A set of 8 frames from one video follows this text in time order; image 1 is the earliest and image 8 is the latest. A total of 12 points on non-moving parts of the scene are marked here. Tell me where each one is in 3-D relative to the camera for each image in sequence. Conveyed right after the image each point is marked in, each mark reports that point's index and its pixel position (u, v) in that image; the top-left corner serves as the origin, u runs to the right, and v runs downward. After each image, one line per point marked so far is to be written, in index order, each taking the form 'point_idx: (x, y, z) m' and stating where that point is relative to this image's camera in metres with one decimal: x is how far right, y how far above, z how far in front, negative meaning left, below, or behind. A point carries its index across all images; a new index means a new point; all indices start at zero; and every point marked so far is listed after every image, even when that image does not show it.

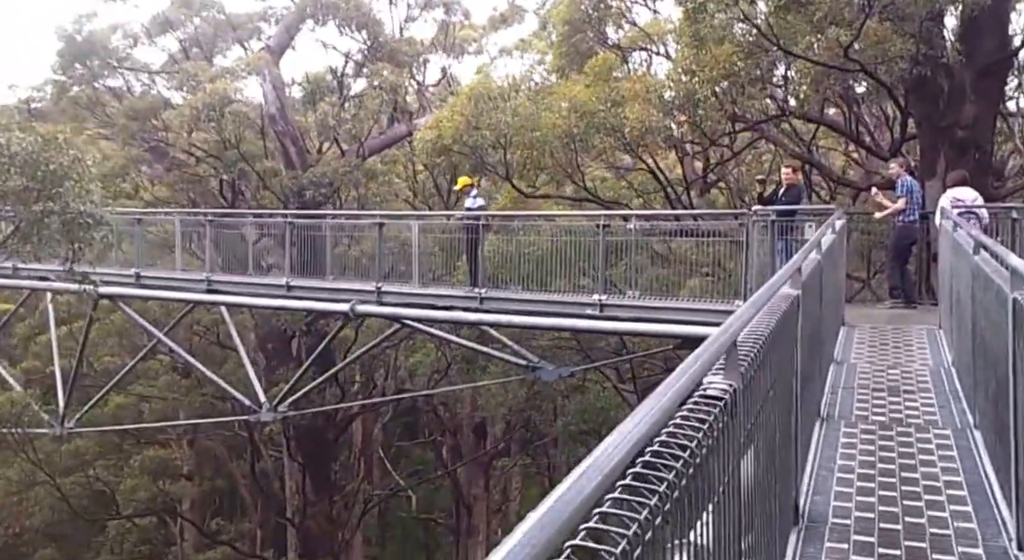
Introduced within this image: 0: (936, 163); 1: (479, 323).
0: (+6.7, +1.9, +14.4) m
1: (-0.5, -0.6, +12.2) m
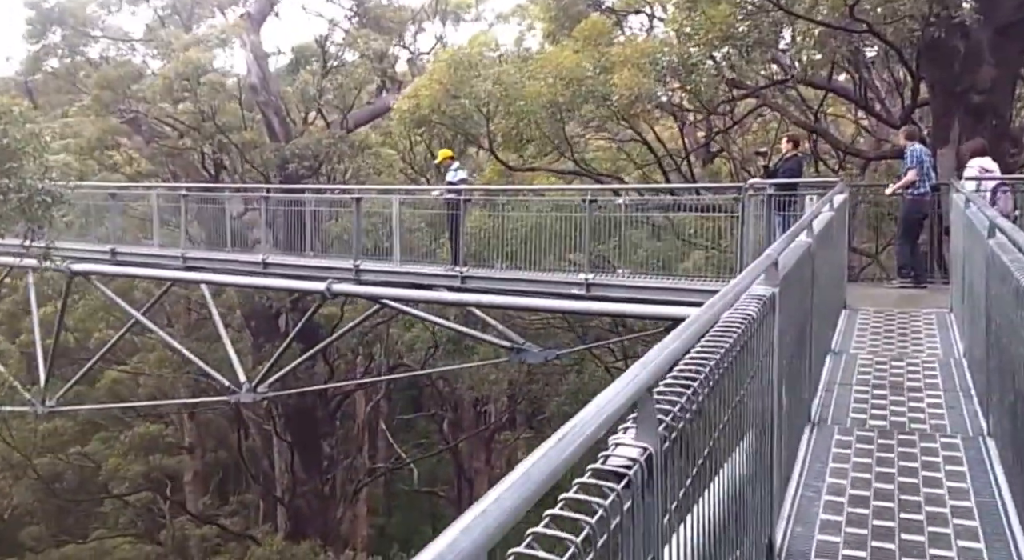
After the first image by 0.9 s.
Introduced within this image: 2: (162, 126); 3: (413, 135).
0: (+6.5, +2.3, +13.7) m
1: (-0.7, -0.3, +11.6) m
2: (-6.4, +2.8, +16.8) m
3: (-1.7, +2.4, +15.3) m
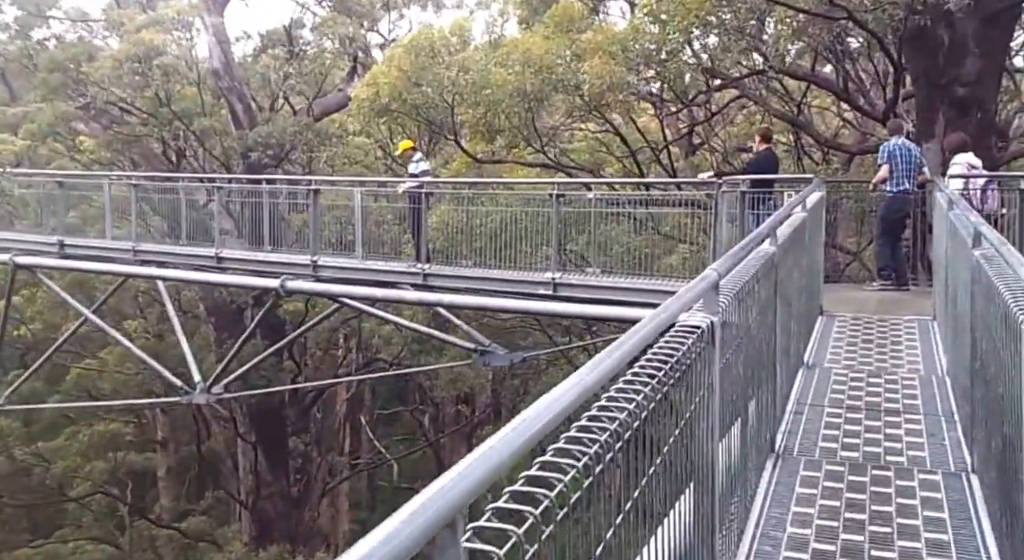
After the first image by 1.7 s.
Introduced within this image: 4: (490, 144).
0: (+6.1, +2.3, +13.2) m
1: (-1.1, -0.3, +11.0) m
2: (-6.9, +3.0, +16.1) m
3: (-2.1, +2.5, +14.6) m
4: (-0.4, +2.2, +14.5) m
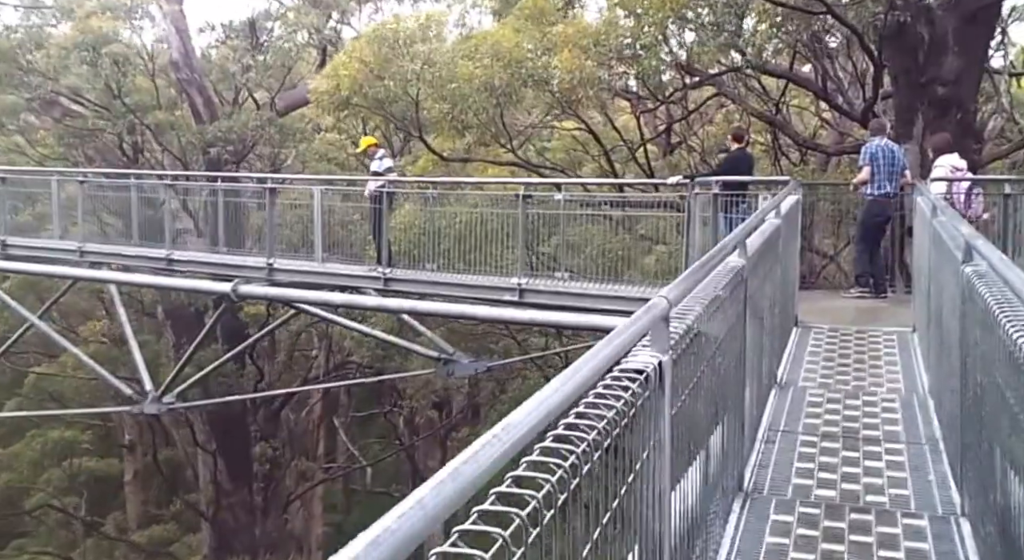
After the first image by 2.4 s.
0: (+5.6, +2.2, +12.8) m
1: (-1.5, -0.3, +10.5) m
2: (-7.4, +2.9, +15.5) m
3: (-2.6, +2.5, +14.1) m
4: (-0.9, +2.1, +14.0) m
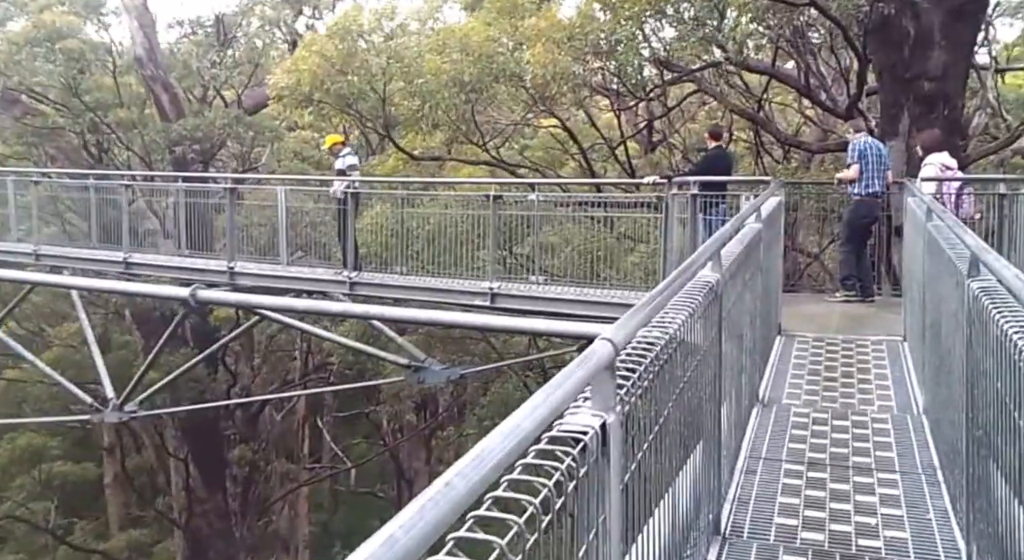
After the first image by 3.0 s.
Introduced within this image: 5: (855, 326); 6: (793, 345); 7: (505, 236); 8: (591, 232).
0: (+5.3, +2.2, +12.4) m
1: (-1.8, -0.4, +10.1) m
2: (-7.8, +2.9, +14.9) m
3: (-3.0, +2.4, +13.6) m
4: (-1.2, +2.1, +13.5) m
5: (+2.7, -0.4, +7.3) m
6: (+2.0, -0.5, +6.6) m
7: (-0.1, +0.5, +9.8) m
8: (+0.8, +0.5, +9.3) m
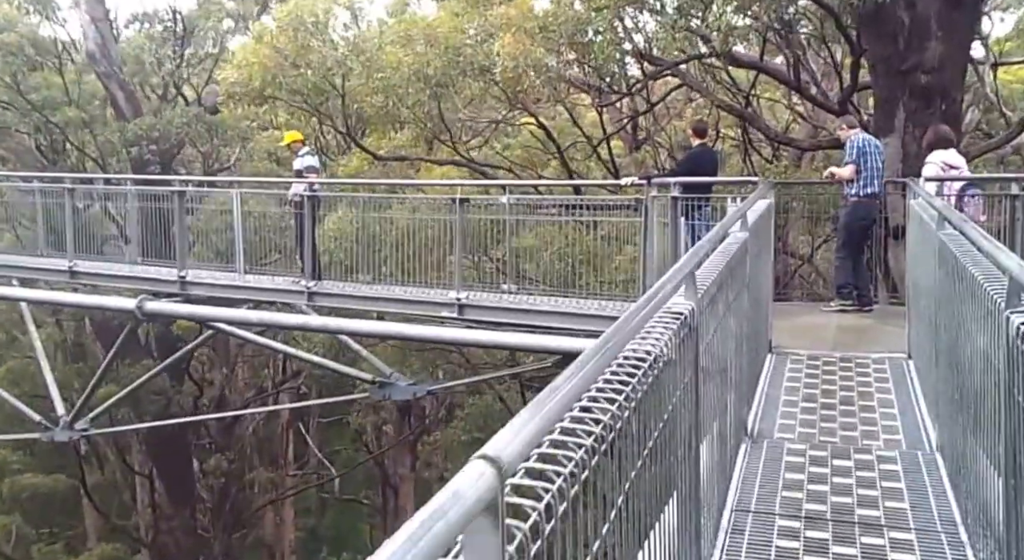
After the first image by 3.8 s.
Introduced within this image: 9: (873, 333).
0: (+4.9, +2.1, +11.8) m
1: (-2.1, -0.5, +9.3) m
2: (-8.2, +2.7, +14.1) m
3: (-3.3, +2.3, +12.9) m
4: (-1.6, +2.0, +12.8) m
5: (+2.5, -0.4, +6.6) m
6: (+1.8, -0.5, +5.9) m
7: (-0.4, +0.4, +9.1) m
8: (+0.5, +0.4, +8.6) m
9: (+2.7, -0.4, +6.8) m
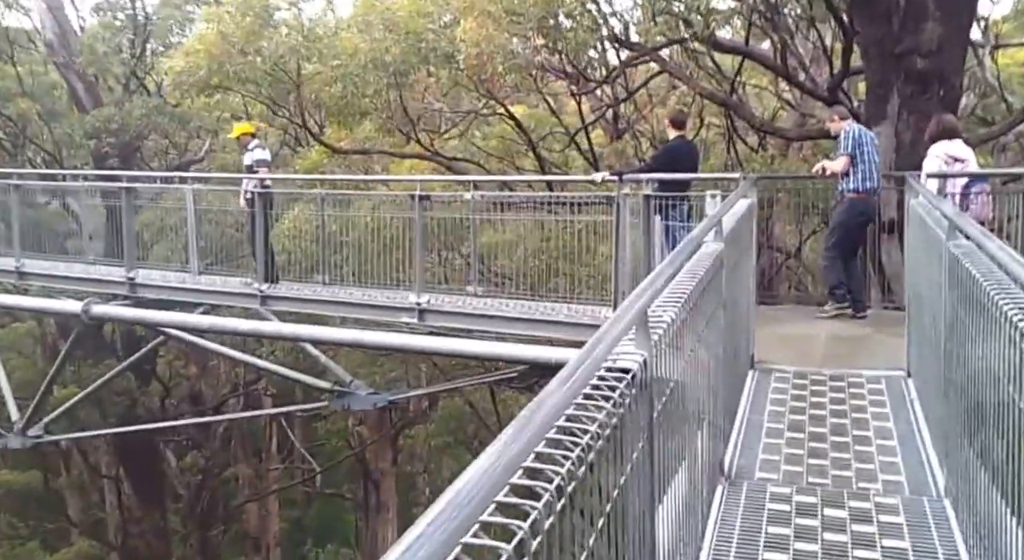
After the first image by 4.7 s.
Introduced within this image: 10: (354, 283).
0: (+4.6, +2.2, +11.2) m
1: (-2.4, -0.5, +8.7) m
2: (-8.5, +2.7, +13.4) m
3: (-3.7, +2.3, +12.2) m
4: (-1.9, +2.0, +12.1) m
5: (+2.2, -0.5, +6.1) m
6: (+1.5, -0.6, +5.4) m
7: (-0.7, +0.4, +8.5) m
8: (+0.2, +0.4, +8.0) m
9: (+2.4, -0.4, +6.3) m
10: (-1.5, 0.0, +9.0) m
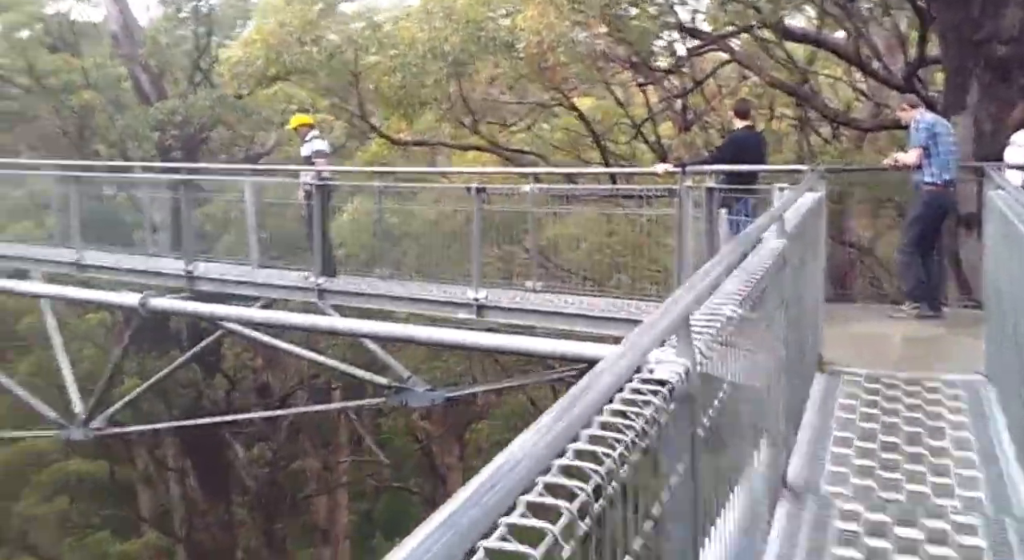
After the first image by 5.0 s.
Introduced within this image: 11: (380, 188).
0: (+5.3, +2.2, +10.6) m
1: (-1.9, -0.5, +8.7) m
2: (-7.6, +2.9, +13.8) m
3: (-2.9, +2.4, +12.2) m
4: (-1.1, +2.1, +12.0) m
5: (+2.5, -0.5, +5.7) m
6: (+1.8, -0.6, +5.1) m
7: (-0.1, +0.4, +8.3) m
8: (+0.7, +0.4, +7.8) m
9: (+2.8, -0.4, +5.9) m
10: (-1.0, 0.0, +8.9) m
11: (-1.3, +0.9, +8.7) m
